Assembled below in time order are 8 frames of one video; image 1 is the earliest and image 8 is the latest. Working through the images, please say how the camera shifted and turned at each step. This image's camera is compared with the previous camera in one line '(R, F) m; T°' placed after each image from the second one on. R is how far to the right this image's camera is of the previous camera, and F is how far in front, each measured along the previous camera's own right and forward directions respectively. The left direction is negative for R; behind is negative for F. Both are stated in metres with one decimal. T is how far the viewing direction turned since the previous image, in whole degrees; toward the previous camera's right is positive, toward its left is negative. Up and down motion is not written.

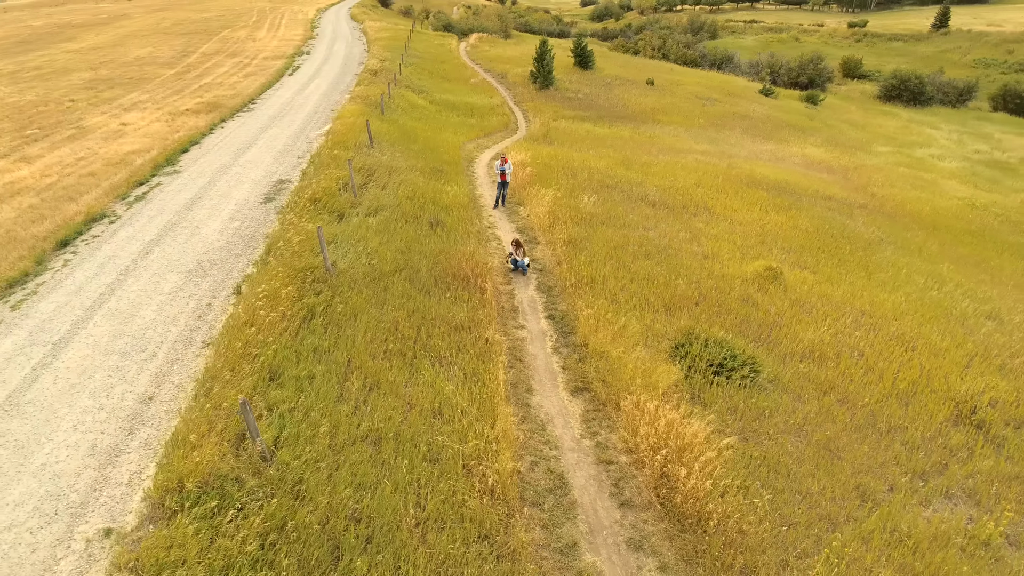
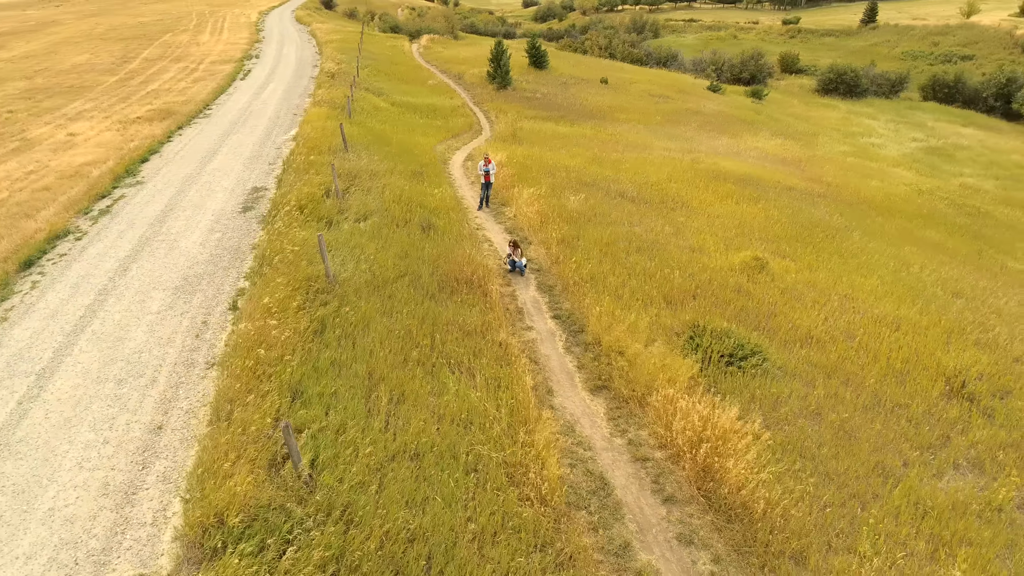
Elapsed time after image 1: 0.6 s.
(-1.2, +0.3) m; +5°
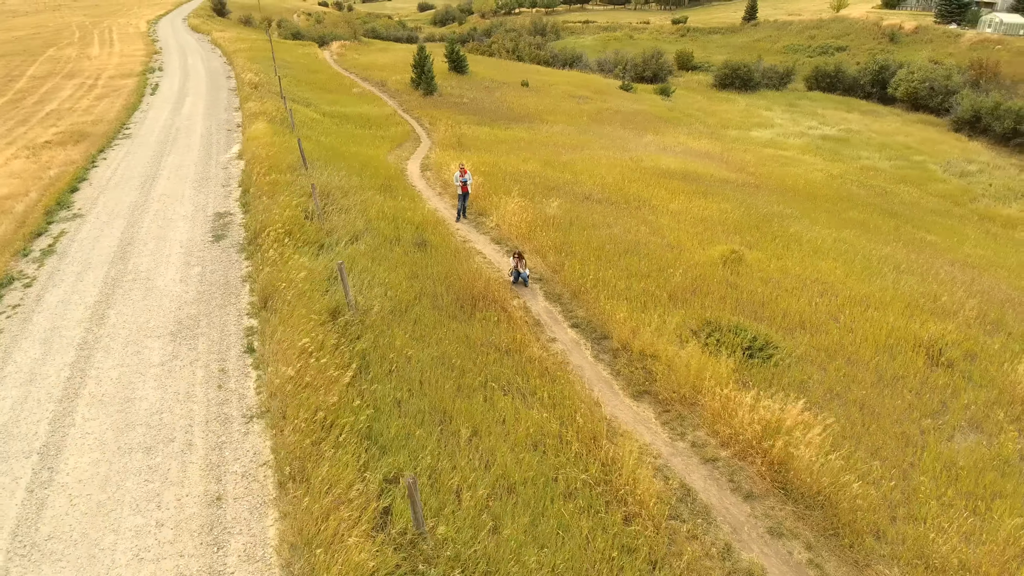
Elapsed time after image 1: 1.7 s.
(-2.3, +0.5) m; +9°
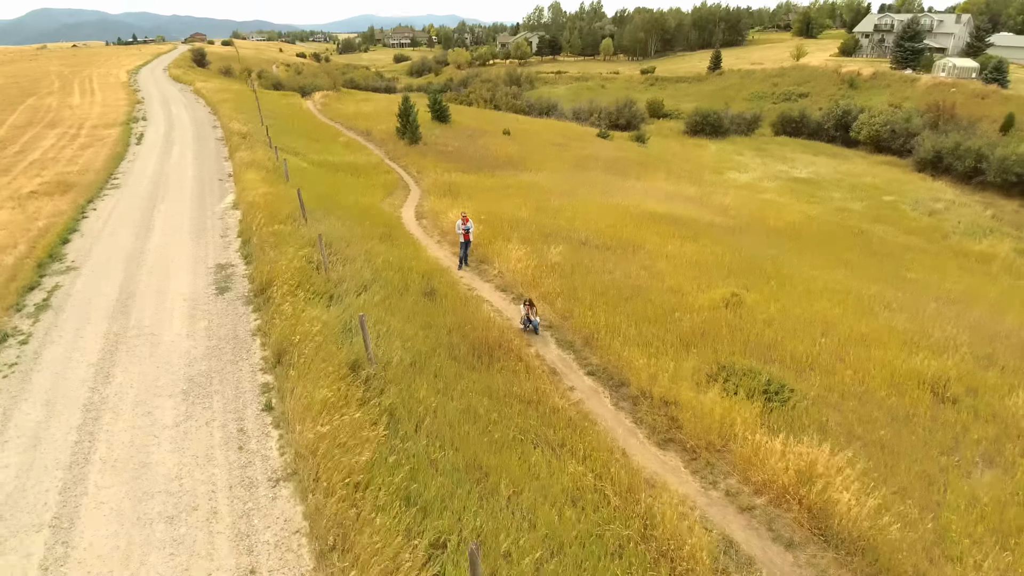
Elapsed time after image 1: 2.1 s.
(-0.8, +0.1) m; +3°
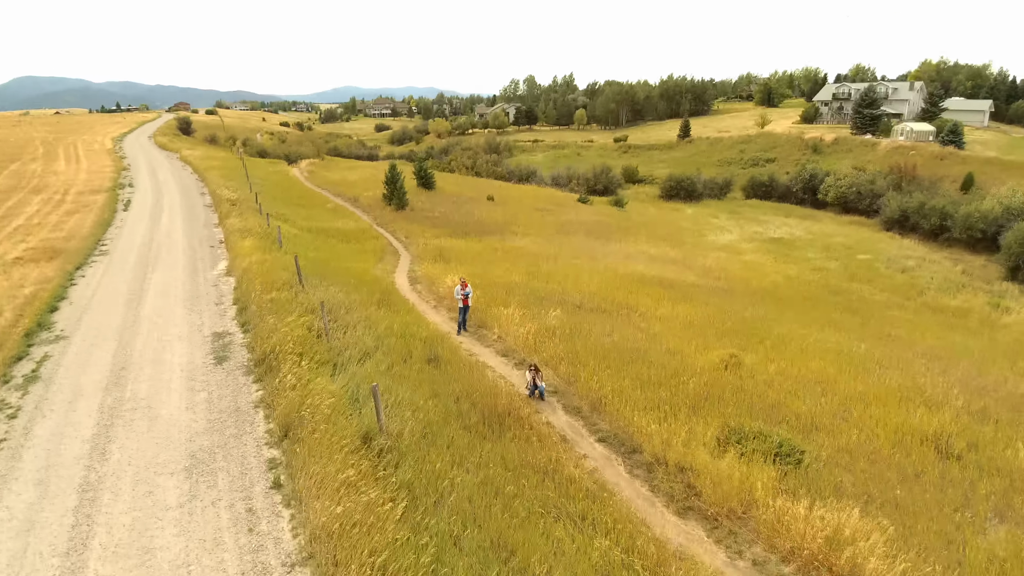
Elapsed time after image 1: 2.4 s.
(-0.6, 0.0) m; +2°
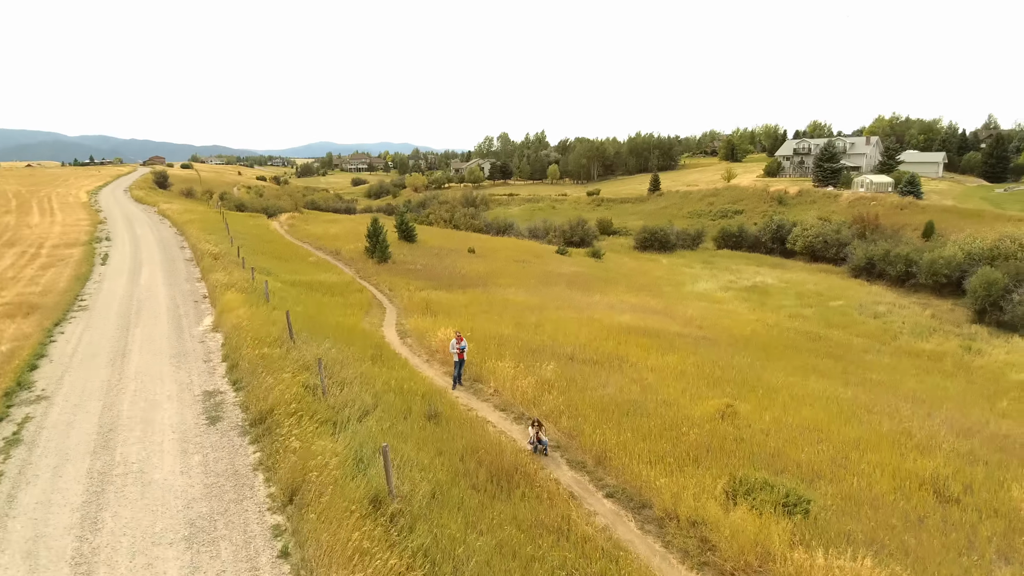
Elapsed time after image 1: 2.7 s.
(-0.6, 0.0) m; +3°
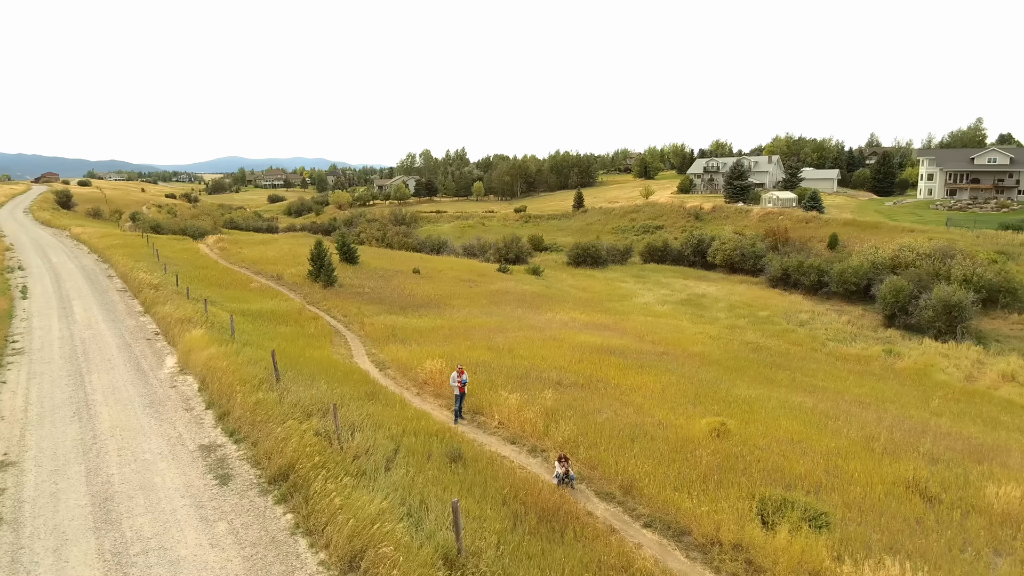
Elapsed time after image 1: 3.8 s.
(-2.3, +0.4) m; +8°
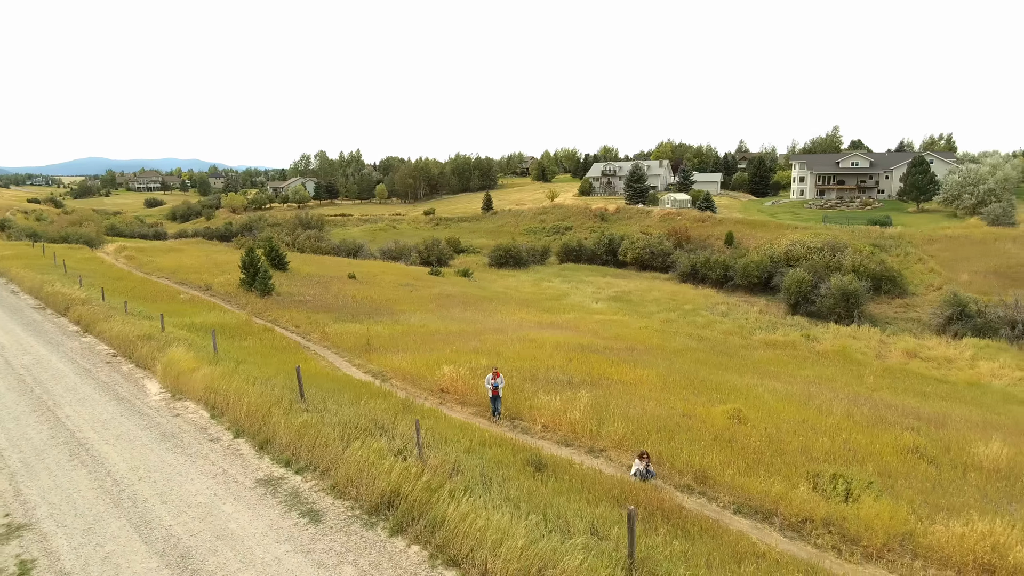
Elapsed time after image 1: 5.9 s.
(-3.8, +1.1) m; +11°
